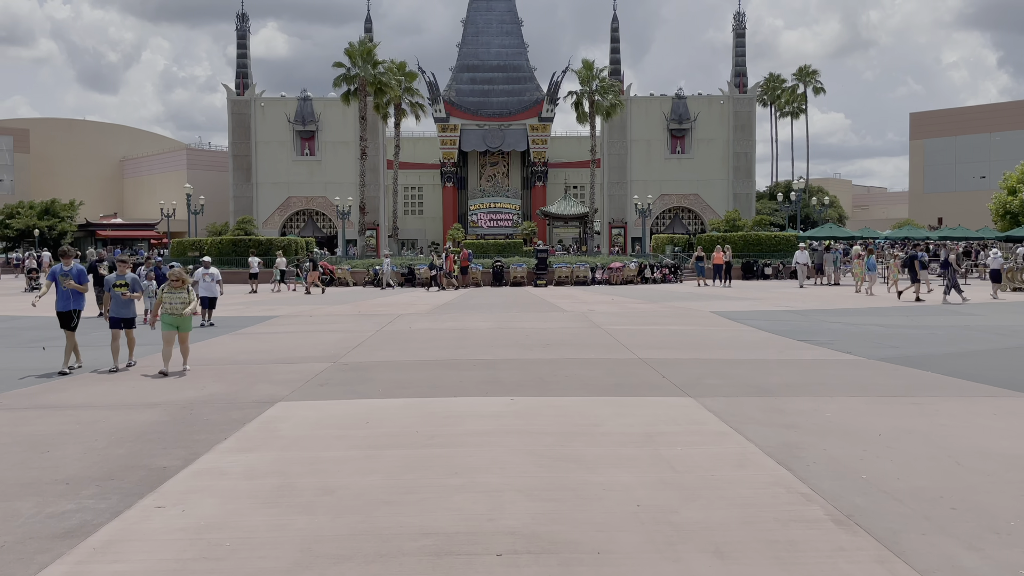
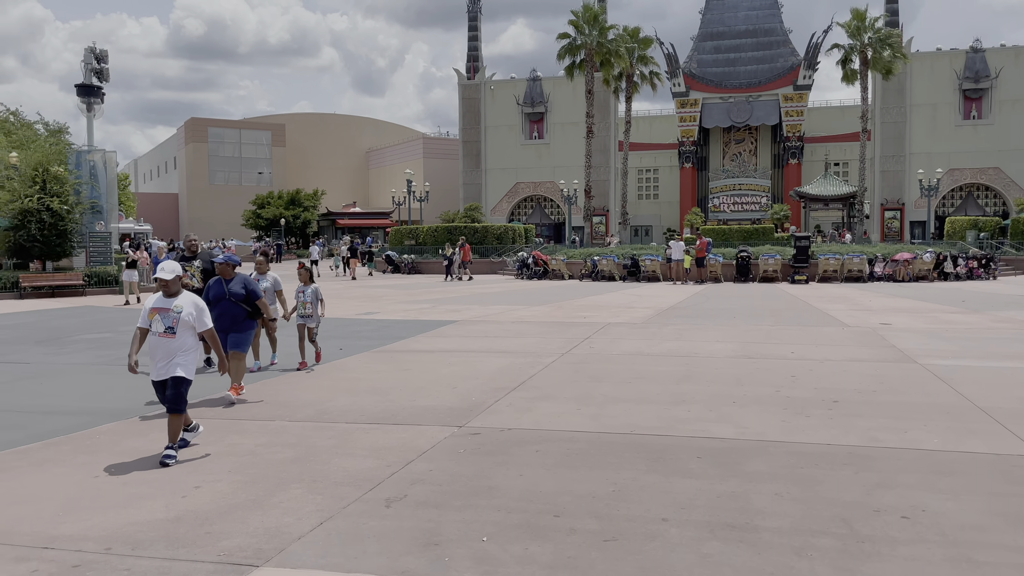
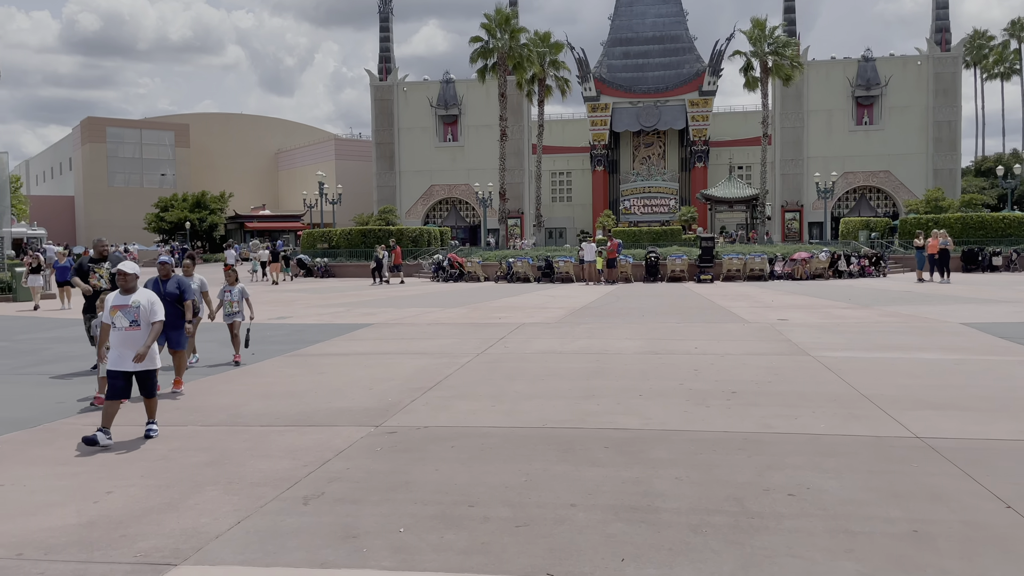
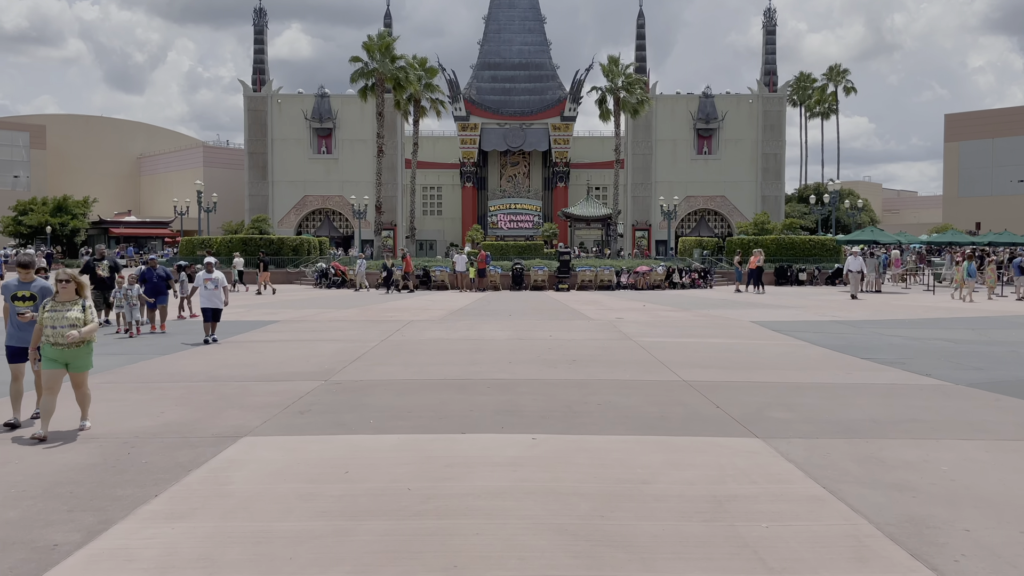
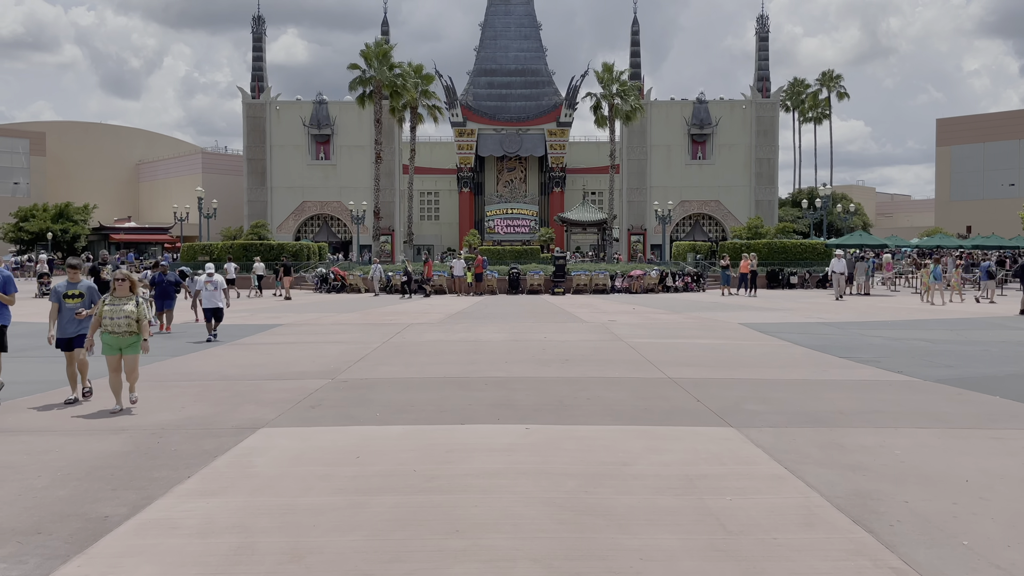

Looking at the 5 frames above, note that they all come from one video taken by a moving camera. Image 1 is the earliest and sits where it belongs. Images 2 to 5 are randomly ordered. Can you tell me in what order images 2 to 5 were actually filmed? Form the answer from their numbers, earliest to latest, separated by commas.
5, 4, 3, 2
